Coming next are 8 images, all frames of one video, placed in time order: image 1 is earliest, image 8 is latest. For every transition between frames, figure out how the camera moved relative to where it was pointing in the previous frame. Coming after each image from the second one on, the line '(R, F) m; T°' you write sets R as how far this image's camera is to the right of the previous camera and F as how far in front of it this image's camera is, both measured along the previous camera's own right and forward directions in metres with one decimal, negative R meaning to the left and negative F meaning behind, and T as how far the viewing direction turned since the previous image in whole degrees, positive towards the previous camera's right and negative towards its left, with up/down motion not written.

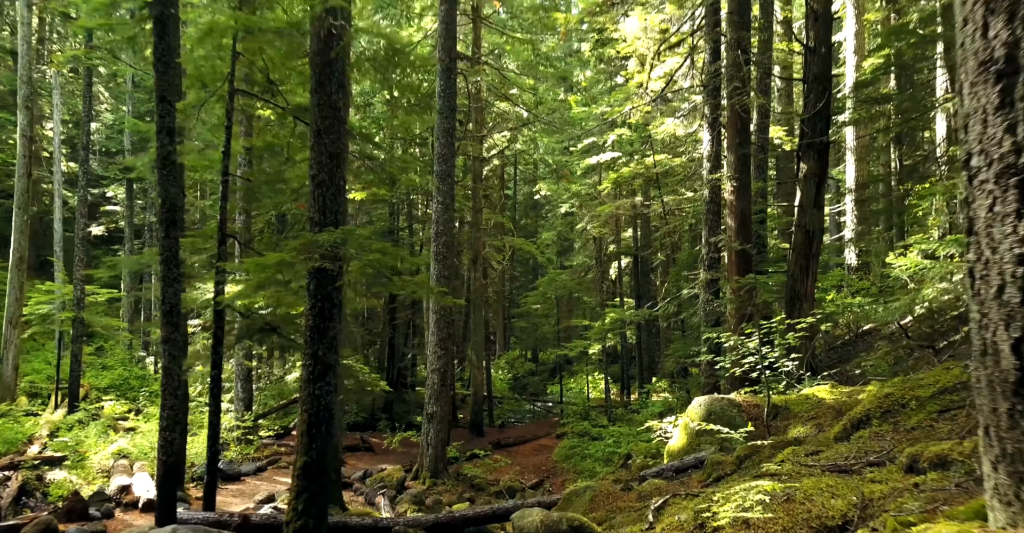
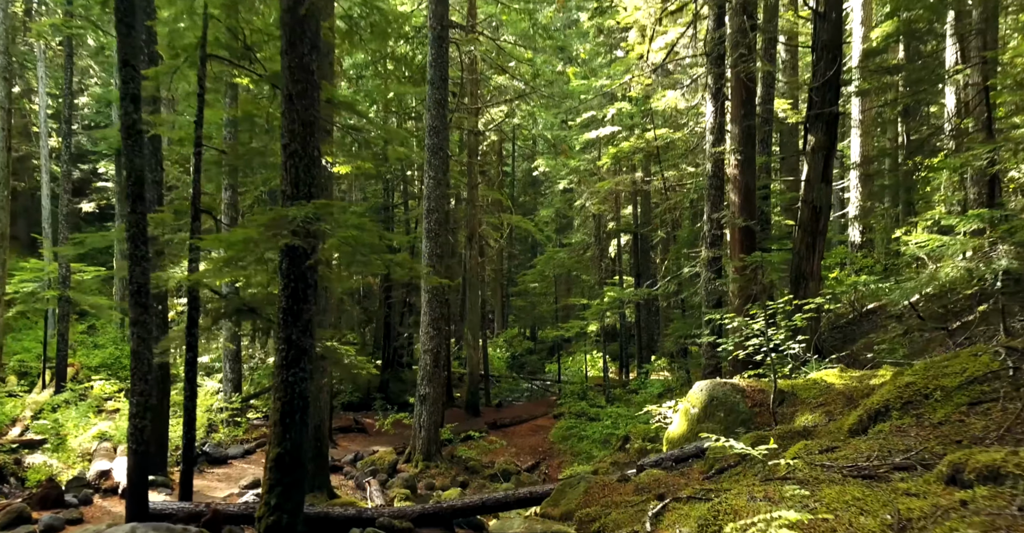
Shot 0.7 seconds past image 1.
(+0.1, +0.6) m; 0°
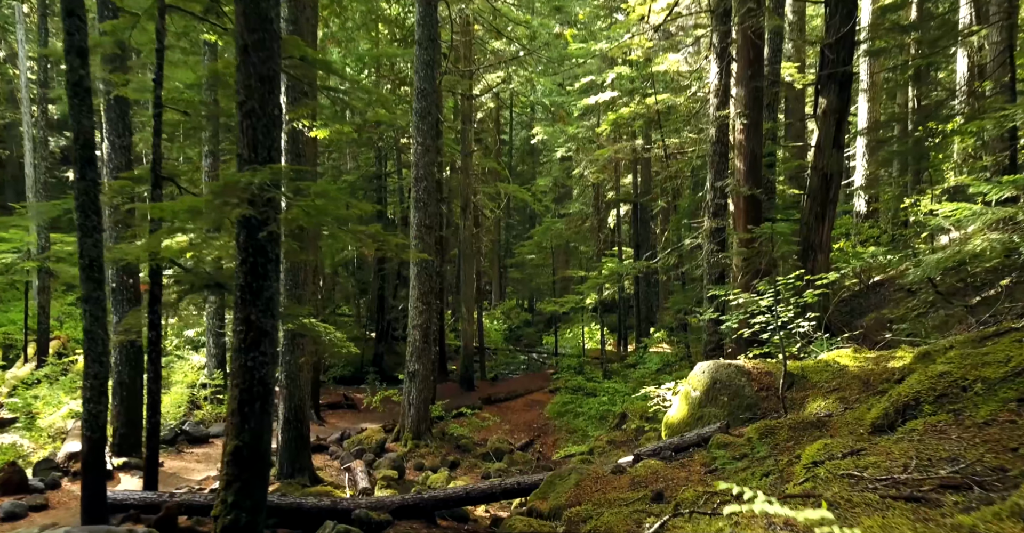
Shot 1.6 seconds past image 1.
(+0.1, +0.7) m; 0°
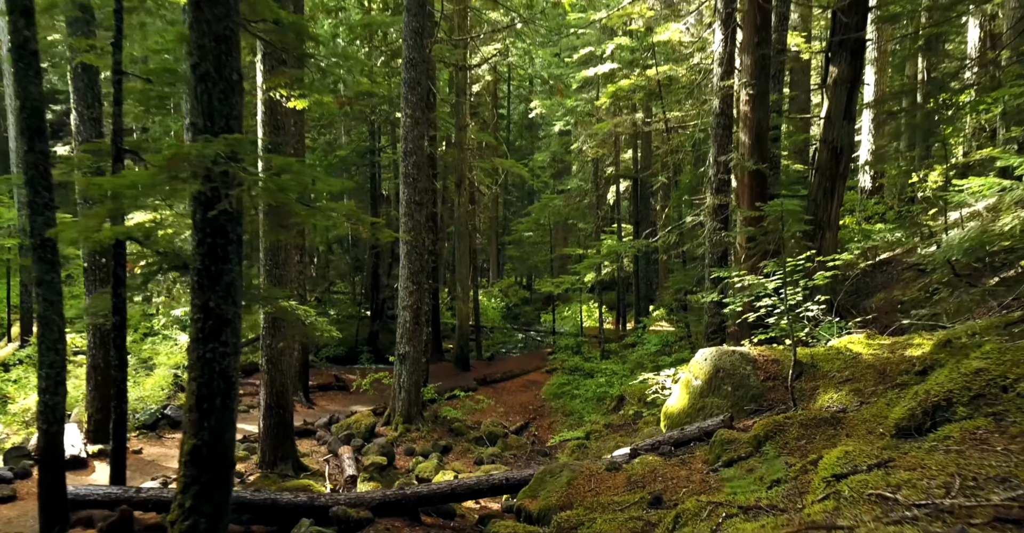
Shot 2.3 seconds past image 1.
(+0.1, +0.6) m; 0°
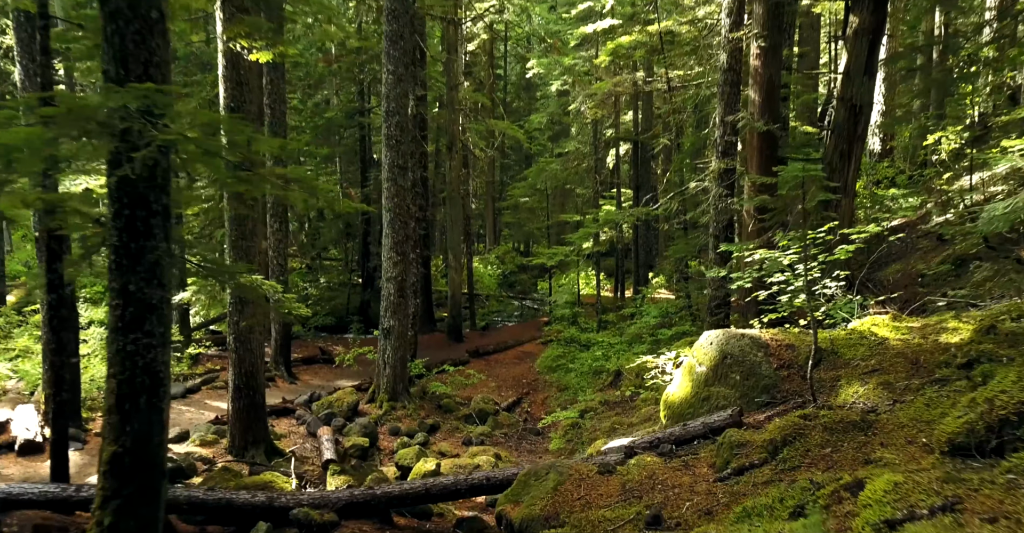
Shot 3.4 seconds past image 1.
(+0.2, +0.9) m; 0°
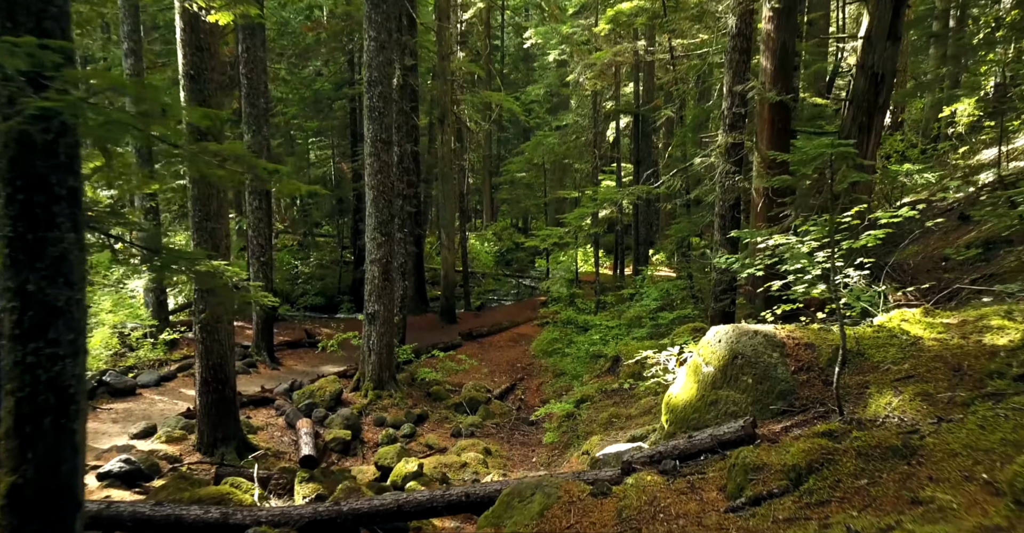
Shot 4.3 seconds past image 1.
(+0.1, +0.8) m; 0°
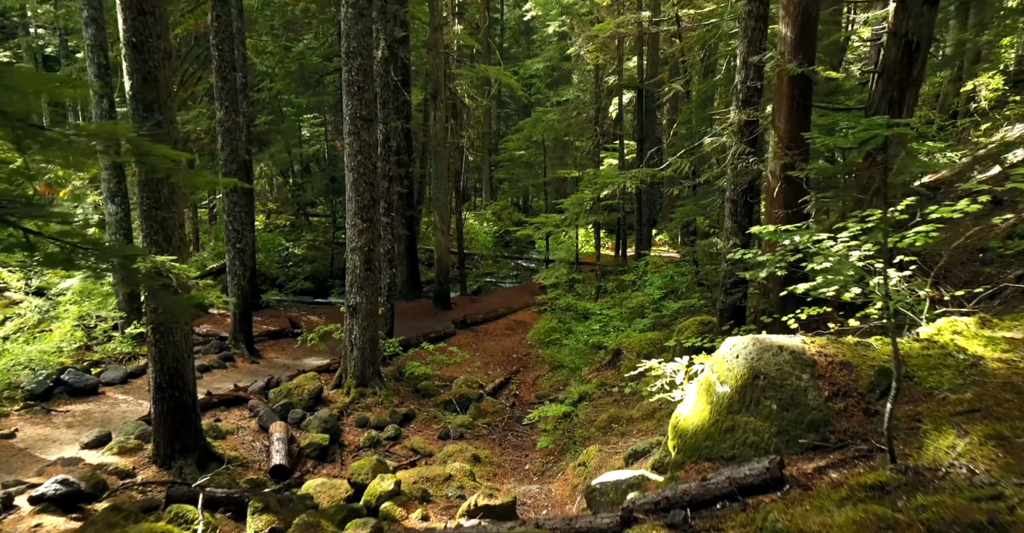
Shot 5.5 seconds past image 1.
(+0.2, +1.0) m; 0°
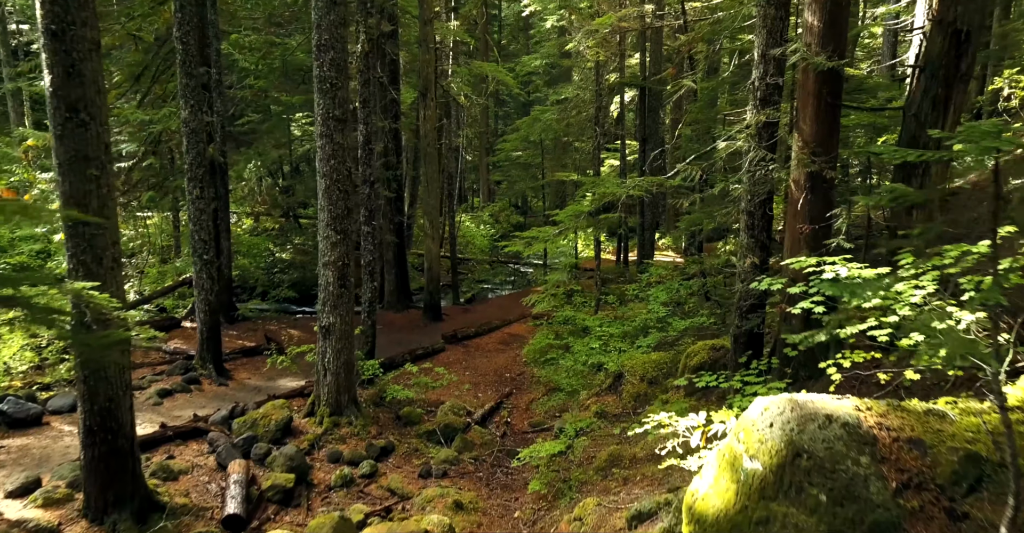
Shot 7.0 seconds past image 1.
(+0.1, +1.2) m; 0°
